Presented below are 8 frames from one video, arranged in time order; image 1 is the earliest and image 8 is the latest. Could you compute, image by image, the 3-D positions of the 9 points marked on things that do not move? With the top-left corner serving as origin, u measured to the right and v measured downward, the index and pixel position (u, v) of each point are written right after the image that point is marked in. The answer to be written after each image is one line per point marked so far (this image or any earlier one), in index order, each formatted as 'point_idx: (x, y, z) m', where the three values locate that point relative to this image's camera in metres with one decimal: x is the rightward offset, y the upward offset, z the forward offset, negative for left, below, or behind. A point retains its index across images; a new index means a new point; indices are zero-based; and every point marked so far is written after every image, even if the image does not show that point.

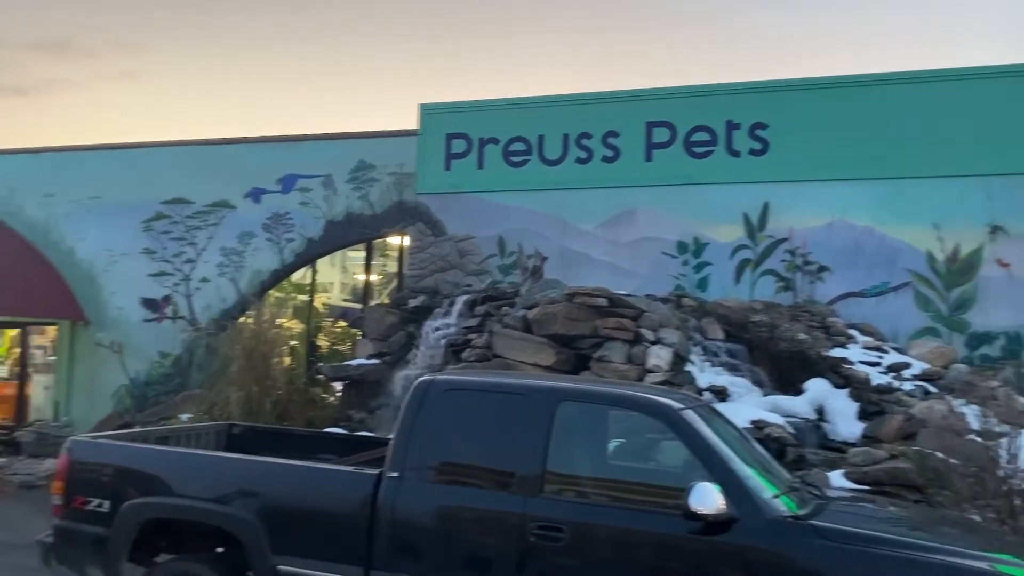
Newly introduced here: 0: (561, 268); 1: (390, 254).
0: (+0.7, +0.3, +12.4) m
1: (-1.9, +0.5, +13.6) m
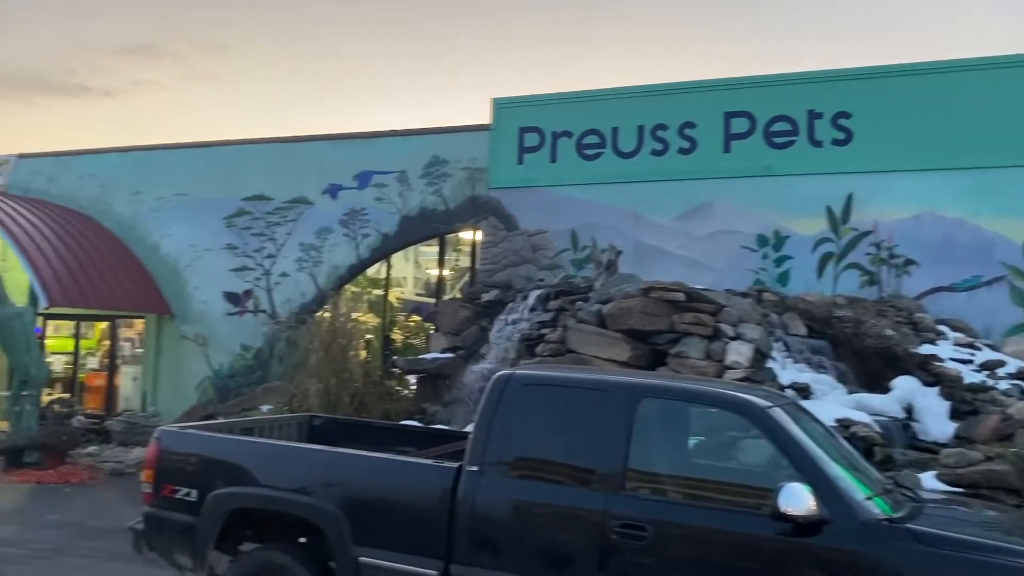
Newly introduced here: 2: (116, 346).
0: (+1.7, +0.4, +12.2) m
1: (-0.8, +0.6, +13.6) m
2: (-6.9, -1.0, +15.3) m
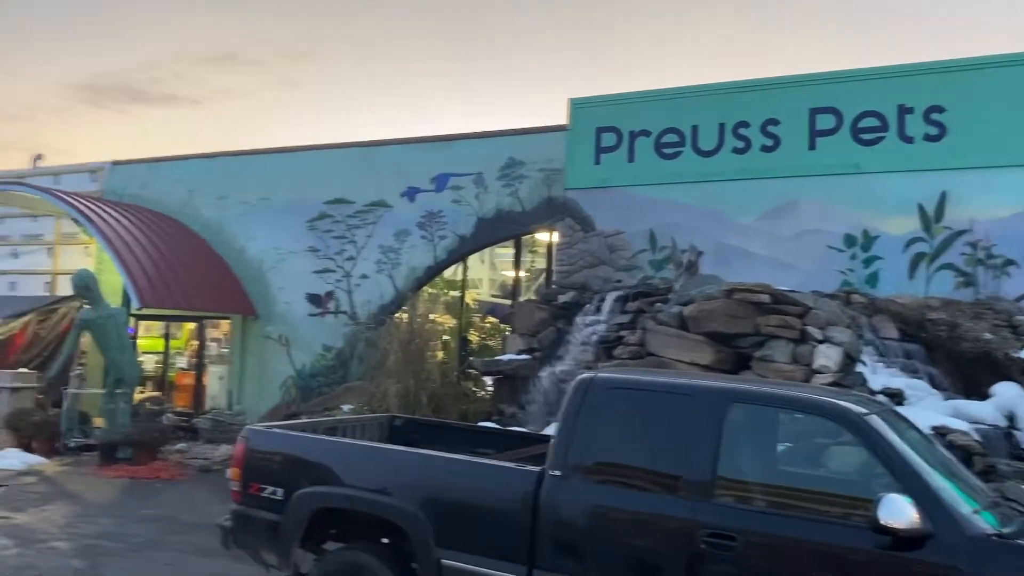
0: (+2.8, +0.3, +12.0) m
1: (+0.4, +0.6, +13.6) m
2: (-5.5, -1.0, +15.7) m
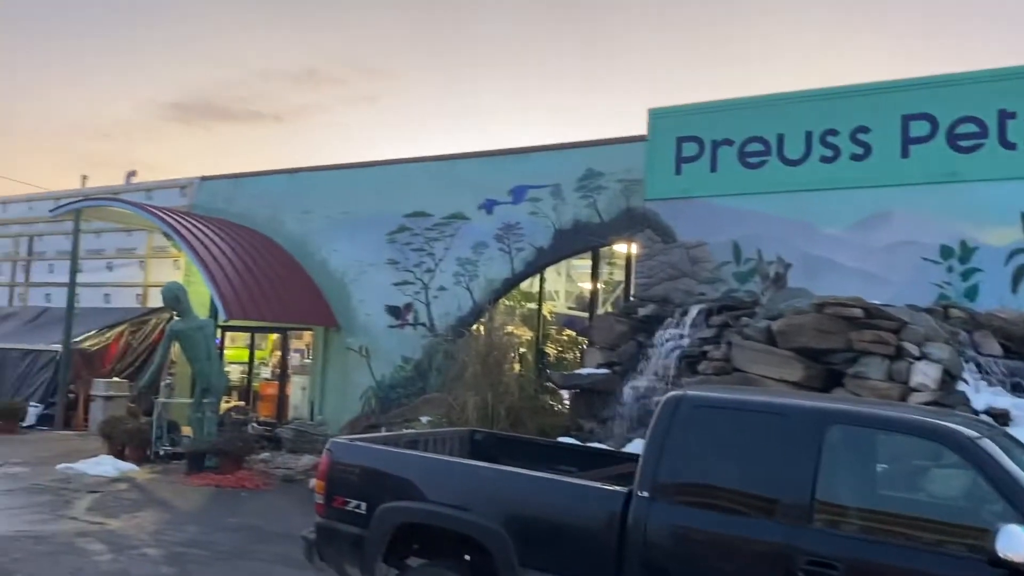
0: (+3.9, +0.2, +11.6) m
1: (+1.6, +0.4, +13.4) m
2: (-4.1, -1.2, +16.0) m
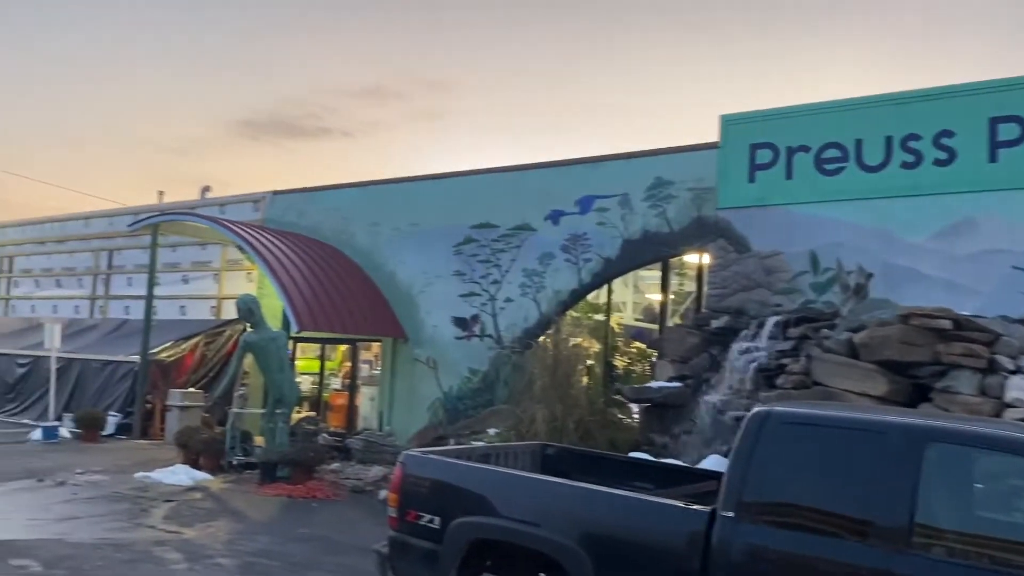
0: (+4.7, 0.0, +11.2) m
1: (+2.6, +0.2, +13.2) m
2: (-2.9, -1.5, +16.2) m
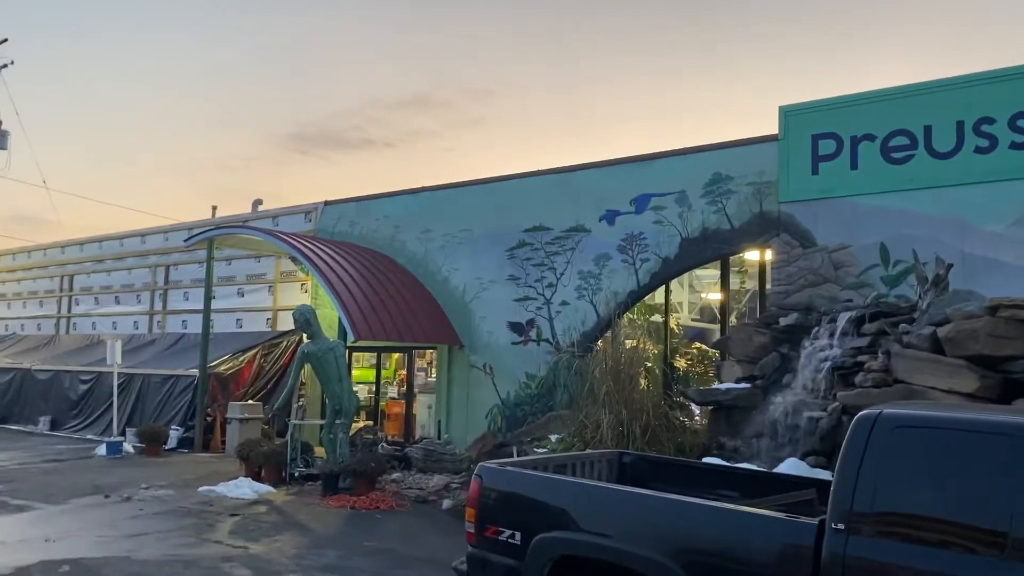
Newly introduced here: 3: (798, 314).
0: (+5.5, +0.1, +10.7) m
1: (+3.5, +0.3, +12.8) m
2: (-1.8, -1.6, +16.1) m
3: (+3.6, -0.3, +11.2) m
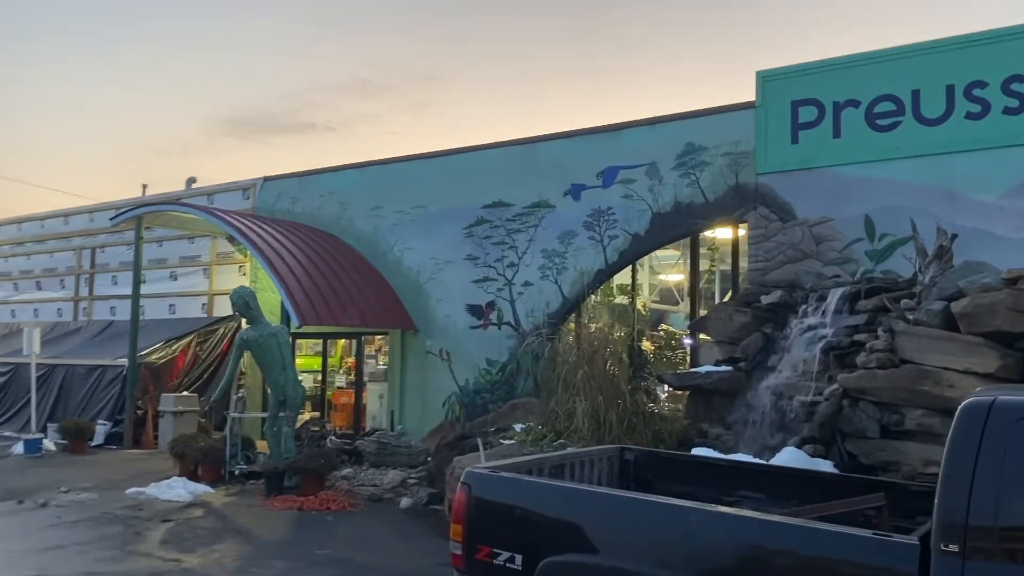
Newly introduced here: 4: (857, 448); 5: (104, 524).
0: (+5.1, +0.4, +10.1) m
1: (+2.9, +0.6, +12.0) m
2: (-2.6, -1.3, +15.0) m
3: (+3.2, 0.0, +10.4) m
4: (+3.1, -1.4, +7.8) m
5: (-4.2, -2.4, +9.2) m
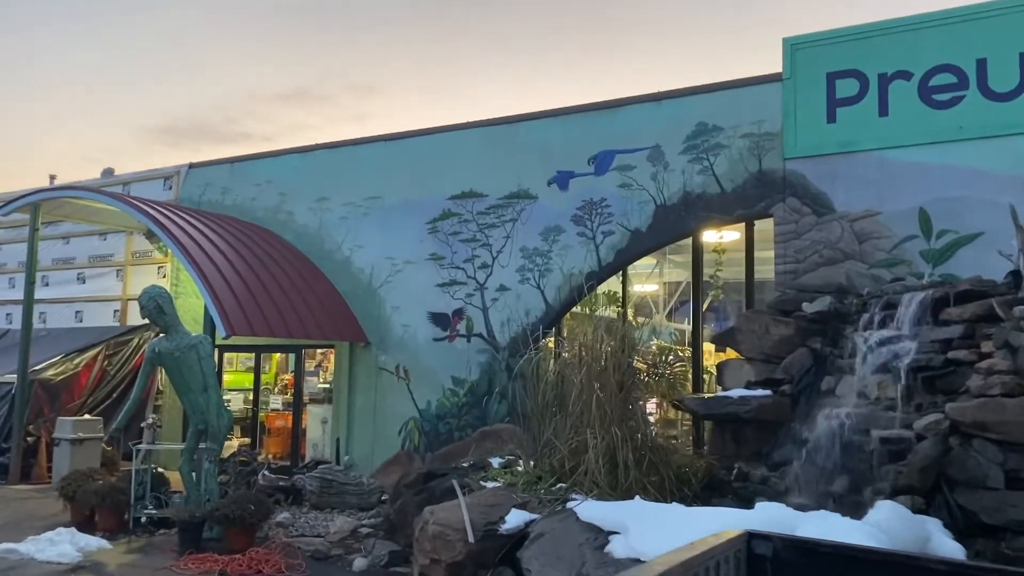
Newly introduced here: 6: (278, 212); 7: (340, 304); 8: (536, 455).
0: (+4.9, +0.4, +8.4) m
1: (+2.6, +0.5, +10.2) m
2: (-3.0, -1.4, +12.7) m
3: (+3.0, -0.1, +8.6) m
4: (+3.1, -1.4, +5.9) m
5: (-4.3, -2.4, +6.7) m
6: (-3.6, +1.2, +13.4) m
7: (-2.4, -0.2, +12.4) m
8: (+0.2, -1.5, +8.0) m
